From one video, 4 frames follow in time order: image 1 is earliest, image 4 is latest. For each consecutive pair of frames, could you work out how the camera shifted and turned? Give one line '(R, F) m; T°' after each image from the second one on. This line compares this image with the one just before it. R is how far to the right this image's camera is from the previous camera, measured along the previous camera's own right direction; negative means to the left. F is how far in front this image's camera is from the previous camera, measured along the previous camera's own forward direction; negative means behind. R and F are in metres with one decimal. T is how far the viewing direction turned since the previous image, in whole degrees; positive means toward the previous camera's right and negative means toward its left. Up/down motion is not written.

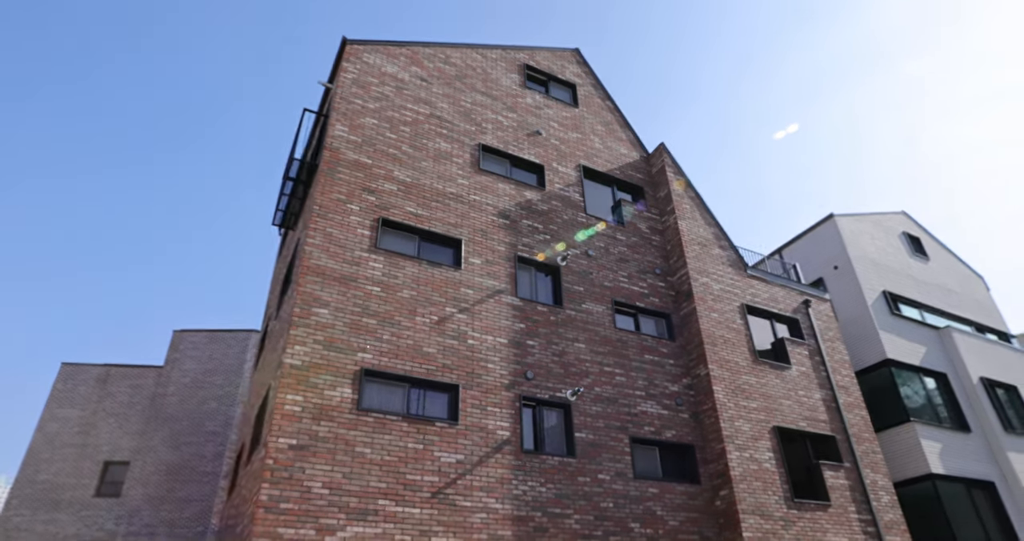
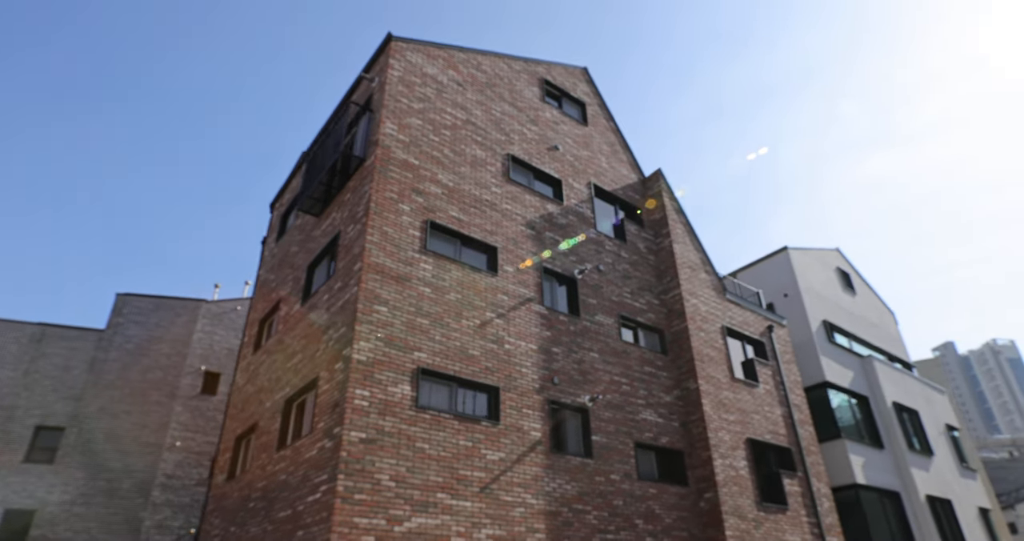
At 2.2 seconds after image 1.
(-2.3, -0.5) m; +8°
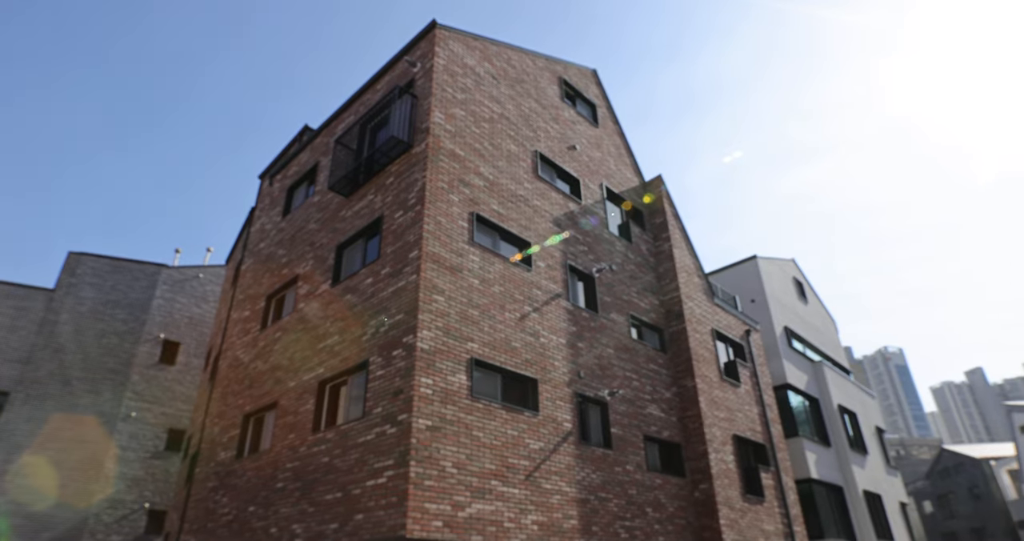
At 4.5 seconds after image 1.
(-2.1, -0.2) m; +7°
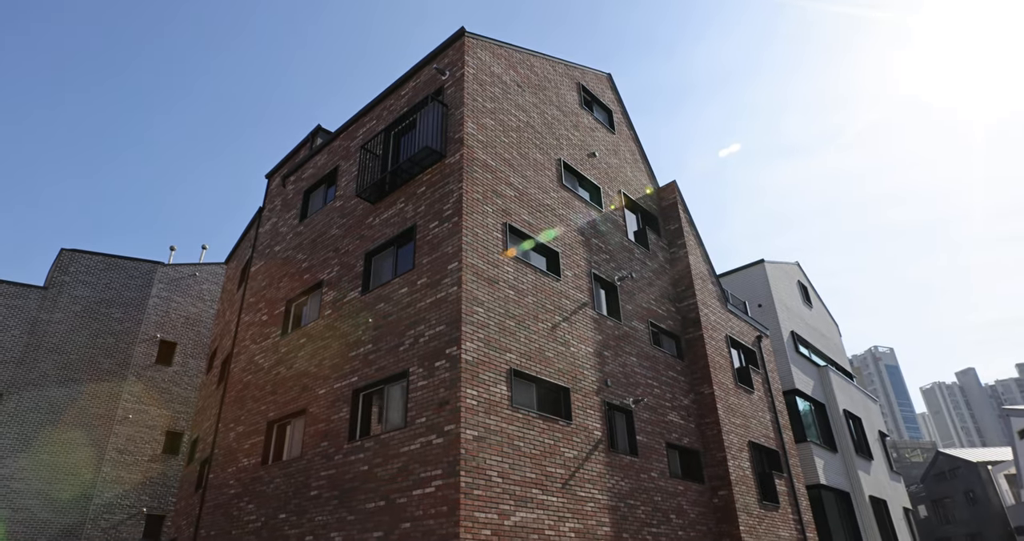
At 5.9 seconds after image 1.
(-0.9, -0.1) m; +1°
